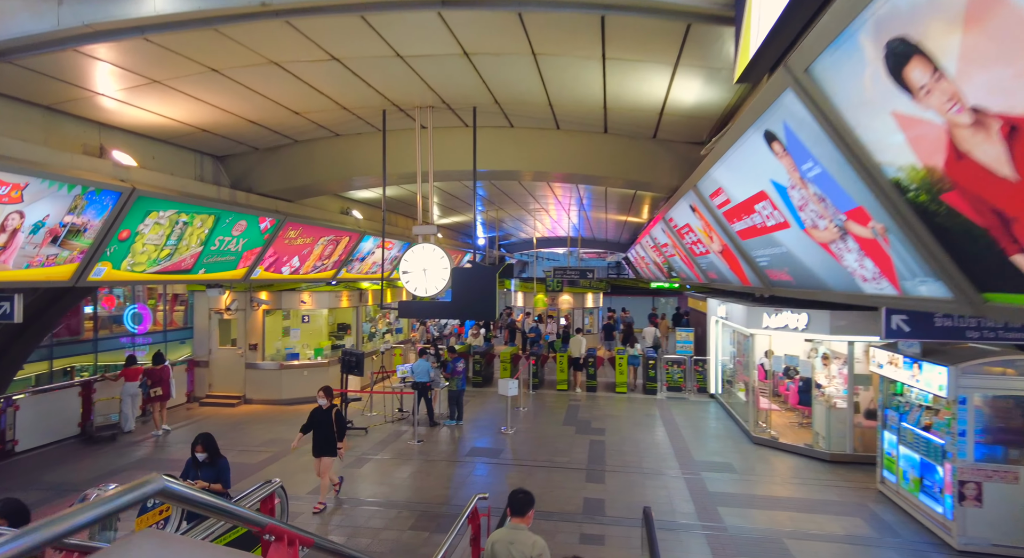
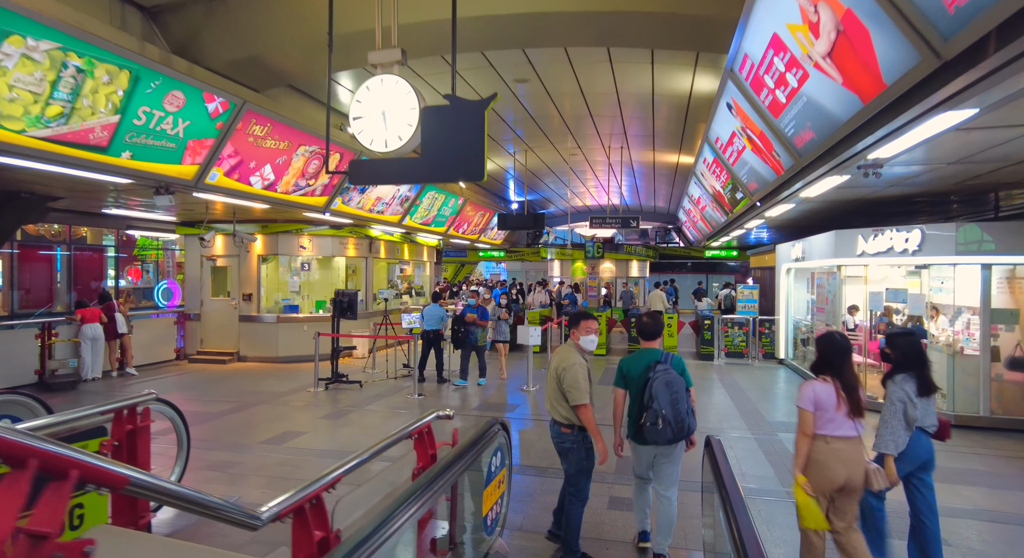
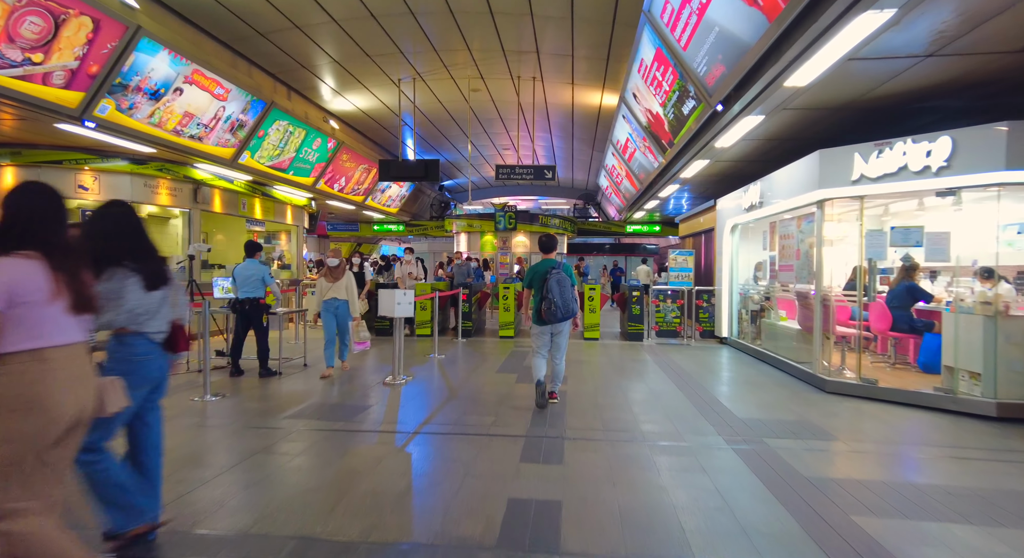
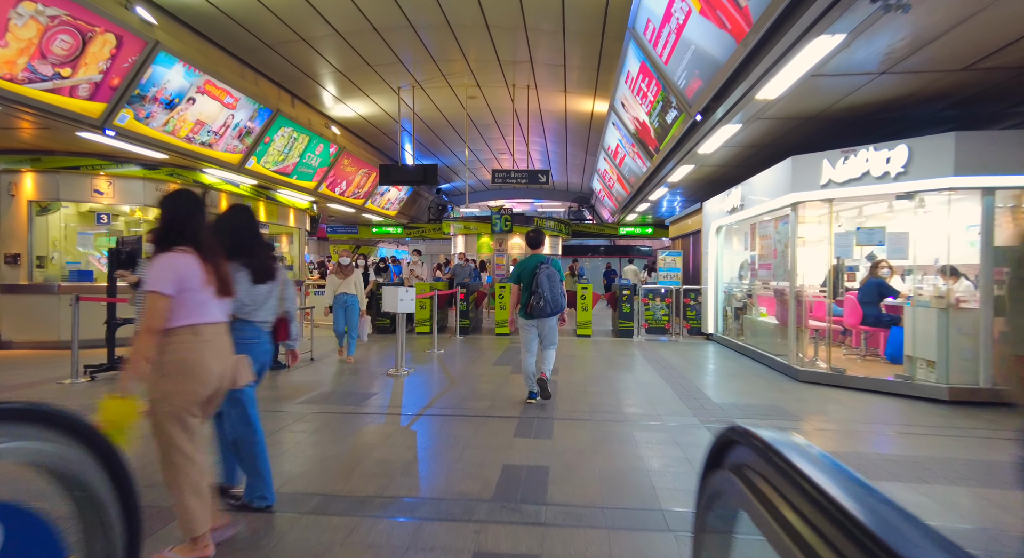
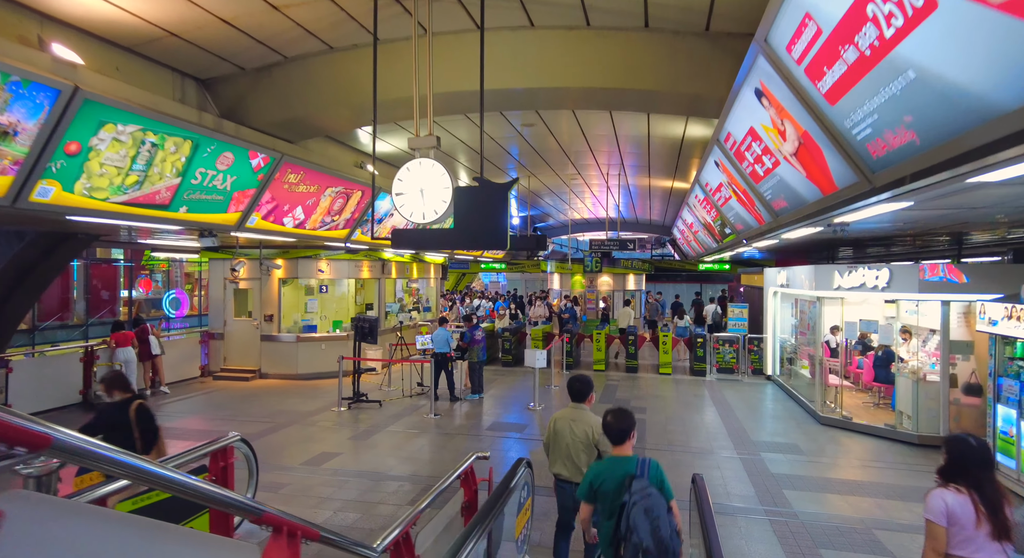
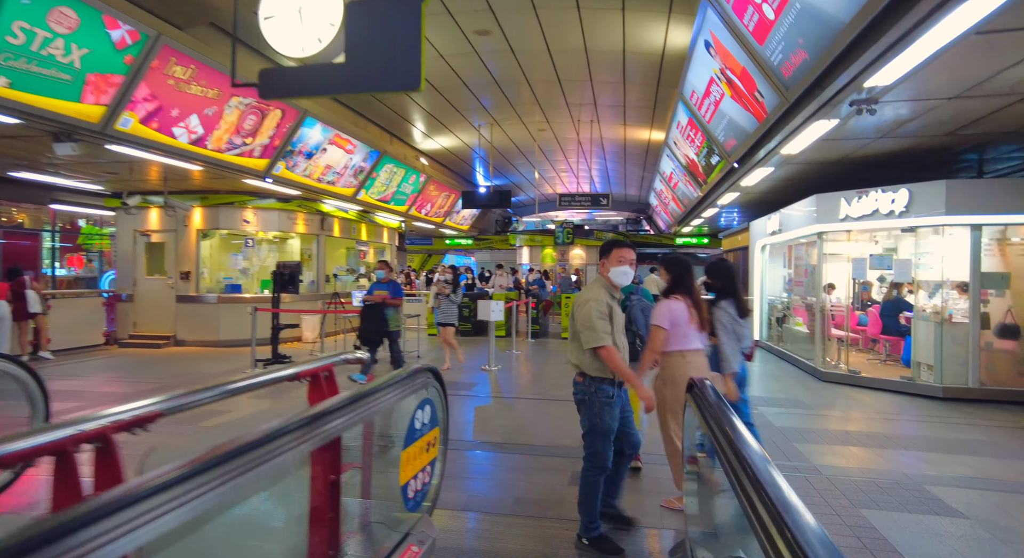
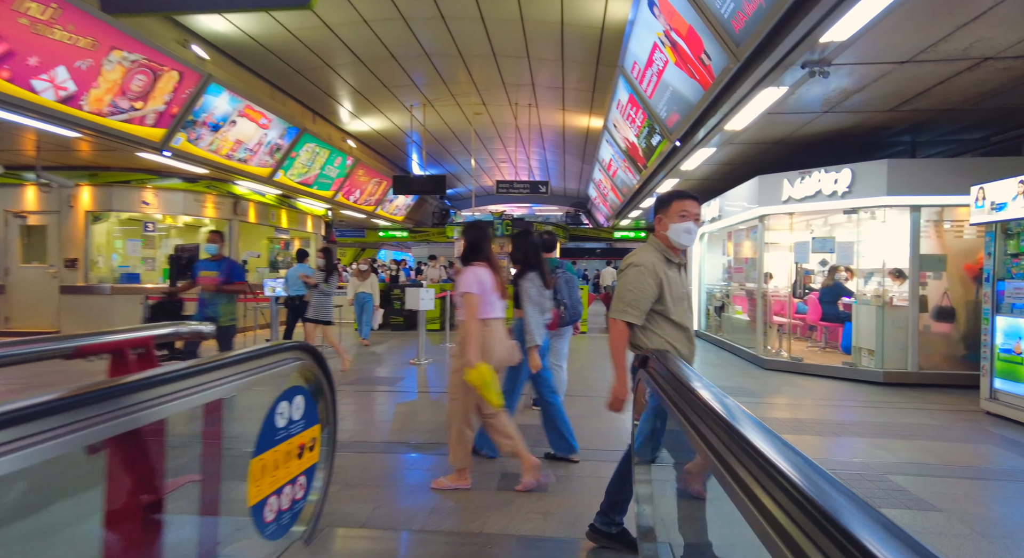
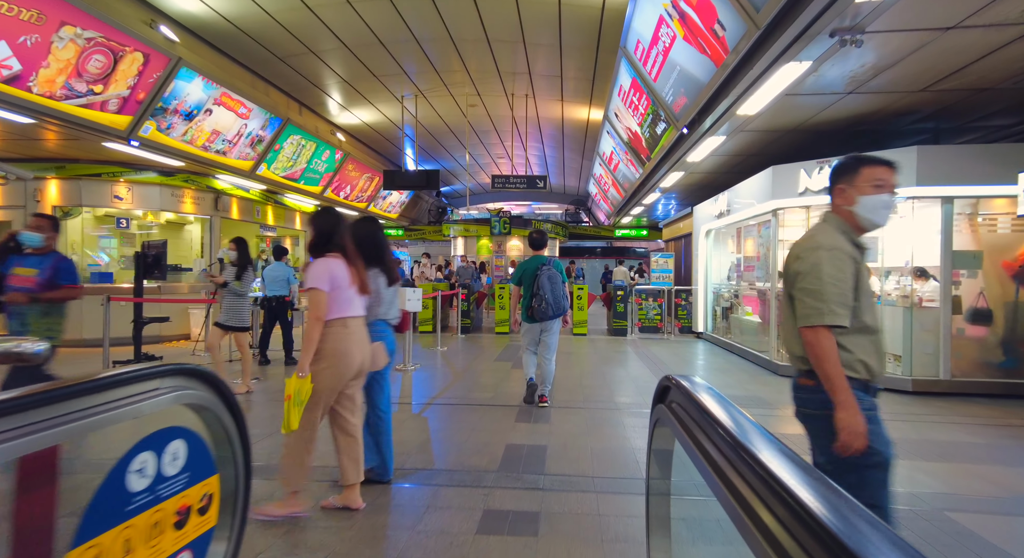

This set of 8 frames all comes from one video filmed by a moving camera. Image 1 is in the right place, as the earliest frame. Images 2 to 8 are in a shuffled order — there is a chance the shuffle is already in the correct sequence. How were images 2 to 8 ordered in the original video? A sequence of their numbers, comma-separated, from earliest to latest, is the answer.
5, 2, 6, 7, 8, 4, 3
